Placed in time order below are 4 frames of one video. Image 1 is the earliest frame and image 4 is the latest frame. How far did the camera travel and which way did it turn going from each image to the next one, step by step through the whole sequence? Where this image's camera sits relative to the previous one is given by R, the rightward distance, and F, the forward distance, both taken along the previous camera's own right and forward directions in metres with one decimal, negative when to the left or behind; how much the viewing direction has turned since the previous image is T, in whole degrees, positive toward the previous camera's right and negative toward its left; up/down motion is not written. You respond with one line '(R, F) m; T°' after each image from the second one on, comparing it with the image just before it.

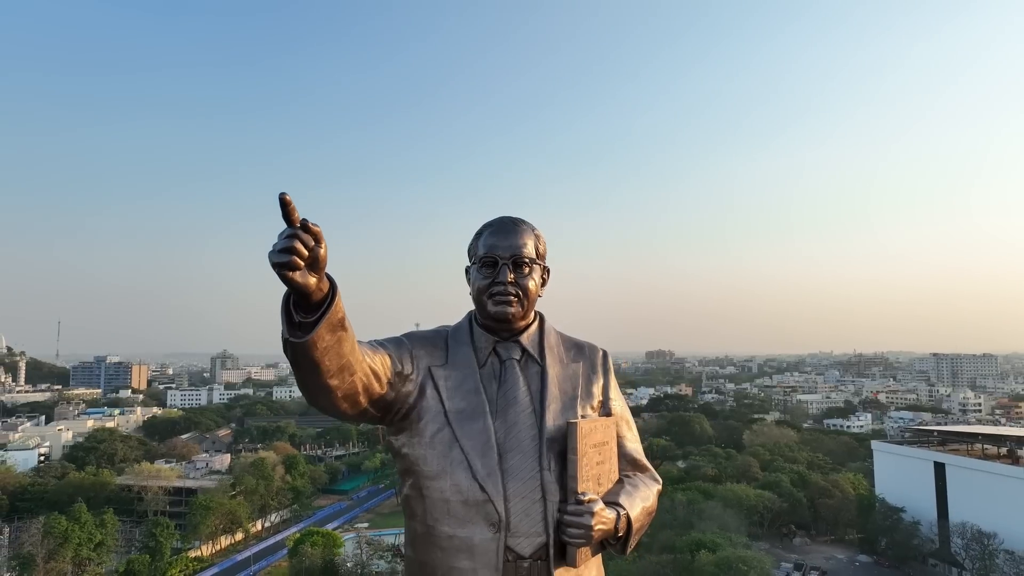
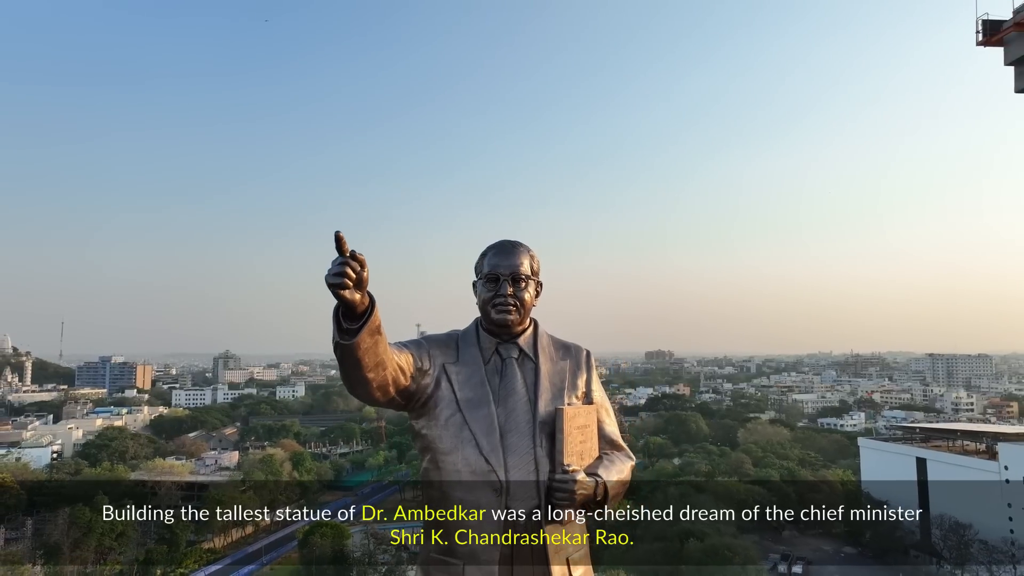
(0.0, -0.8) m; 0°
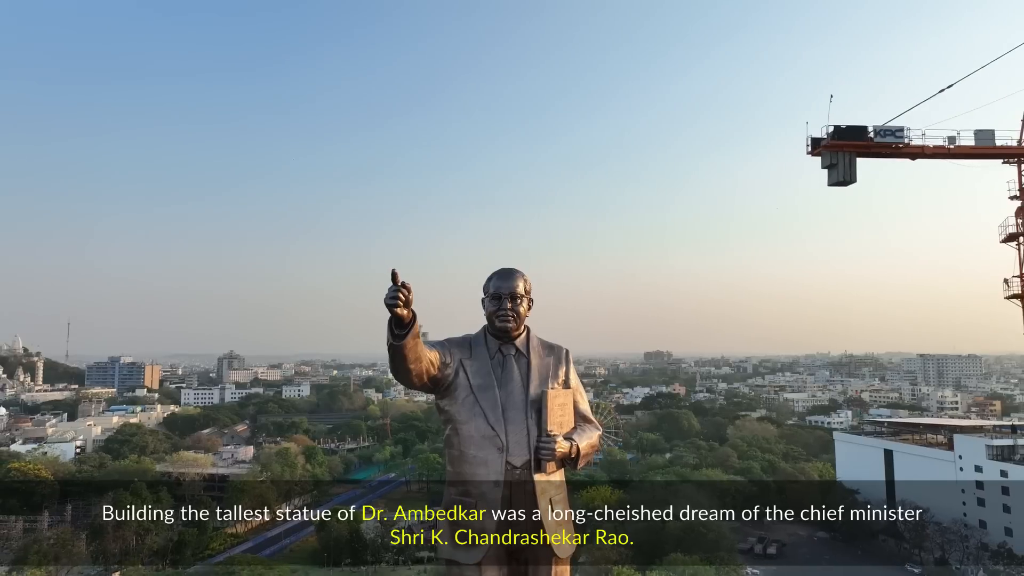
(0.0, -1.6) m; 0°
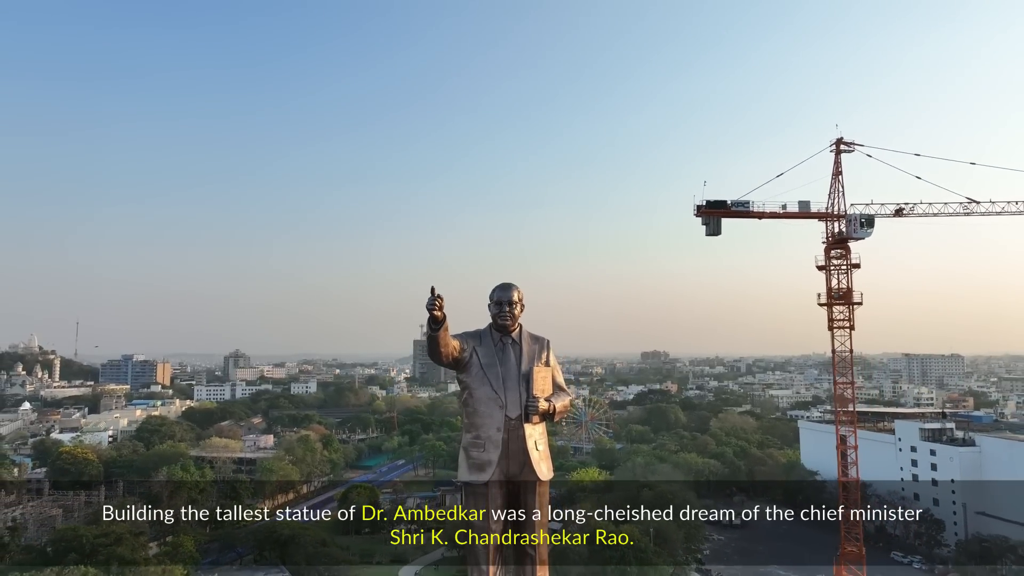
(0.0, -2.6) m; 0°
